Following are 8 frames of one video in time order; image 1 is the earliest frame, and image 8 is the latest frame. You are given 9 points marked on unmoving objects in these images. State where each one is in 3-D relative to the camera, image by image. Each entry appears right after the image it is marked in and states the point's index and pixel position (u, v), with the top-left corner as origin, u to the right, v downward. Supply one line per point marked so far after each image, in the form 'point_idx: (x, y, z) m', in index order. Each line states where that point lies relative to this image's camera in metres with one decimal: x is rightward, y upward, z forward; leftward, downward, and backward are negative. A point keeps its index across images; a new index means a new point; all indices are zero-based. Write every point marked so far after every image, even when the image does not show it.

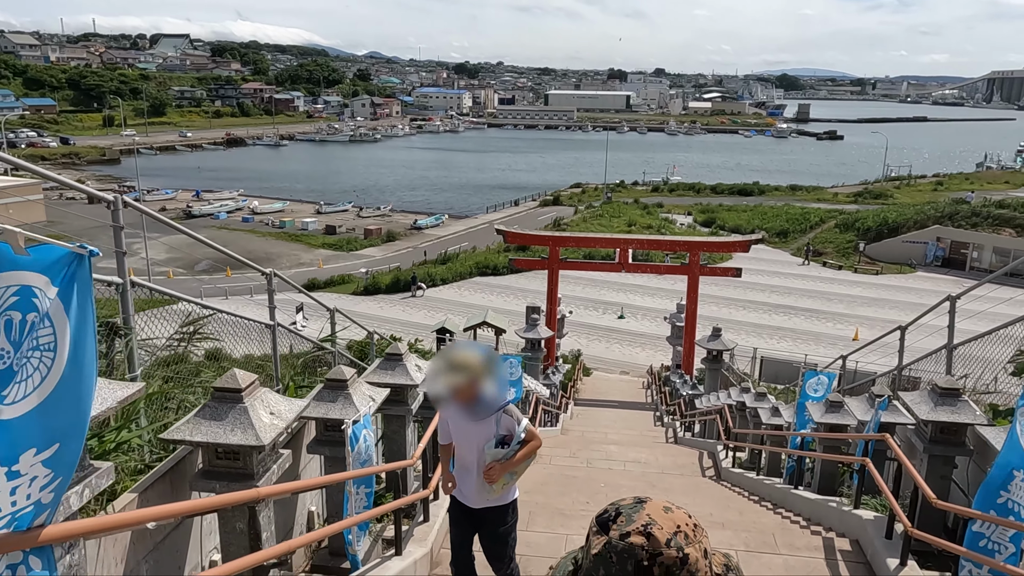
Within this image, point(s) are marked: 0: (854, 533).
0: (+2.2, -1.6, +4.8) m
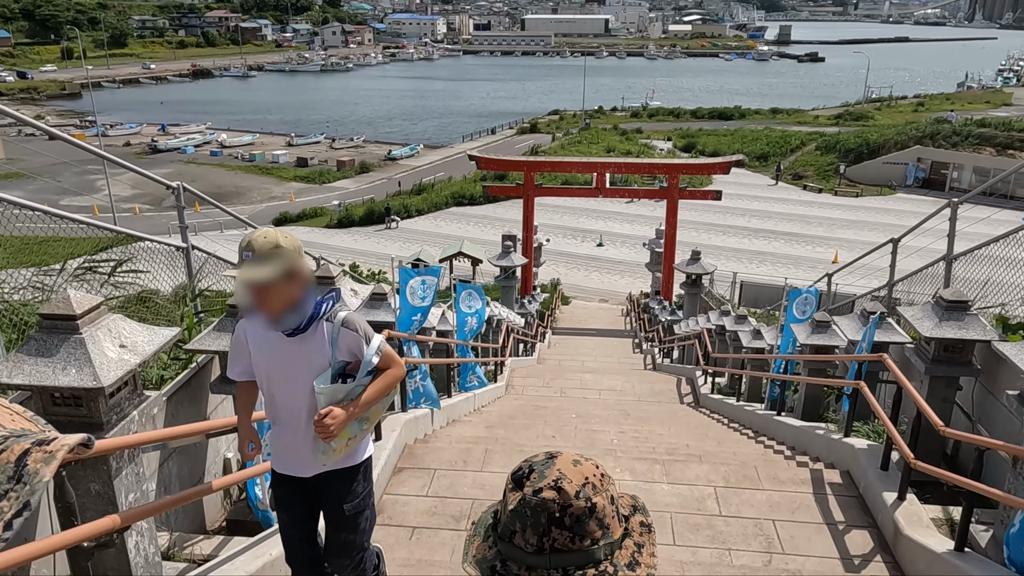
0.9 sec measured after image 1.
0: (+1.9, -1.0, +4.4) m
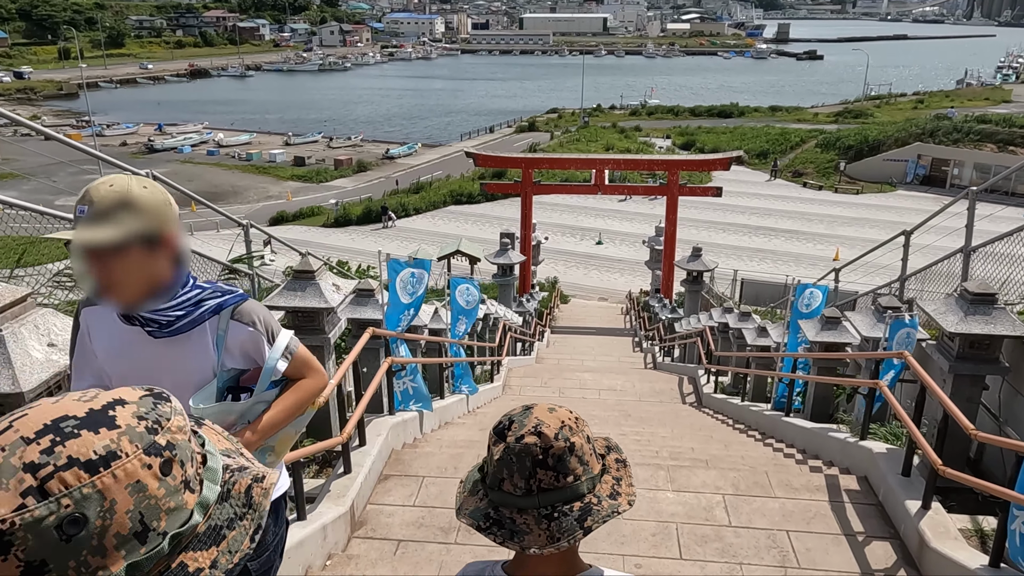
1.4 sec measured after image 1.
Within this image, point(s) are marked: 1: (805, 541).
0: (+1.9, -1.0, +4.1) m
1: (+1.3, -1.1, +3.4) m
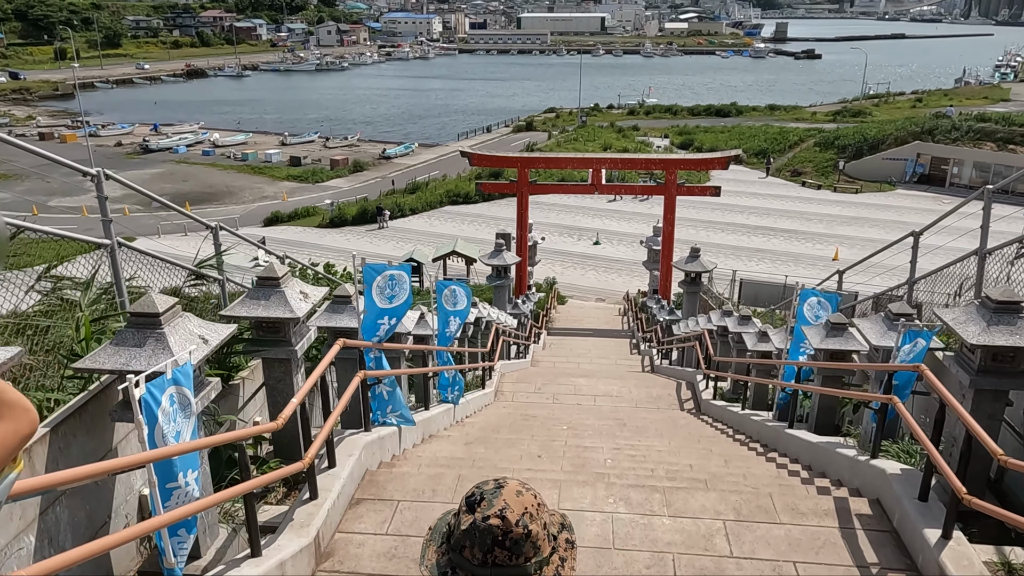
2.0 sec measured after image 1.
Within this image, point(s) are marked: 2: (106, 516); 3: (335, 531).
0: (+1.8, -1.0, +3.8) m
1: (+1.2, -1.2, +3.1) m
2: (-1.5, -0.9, +2.9) m
3: (-0.8, -1.1, +3.4) m
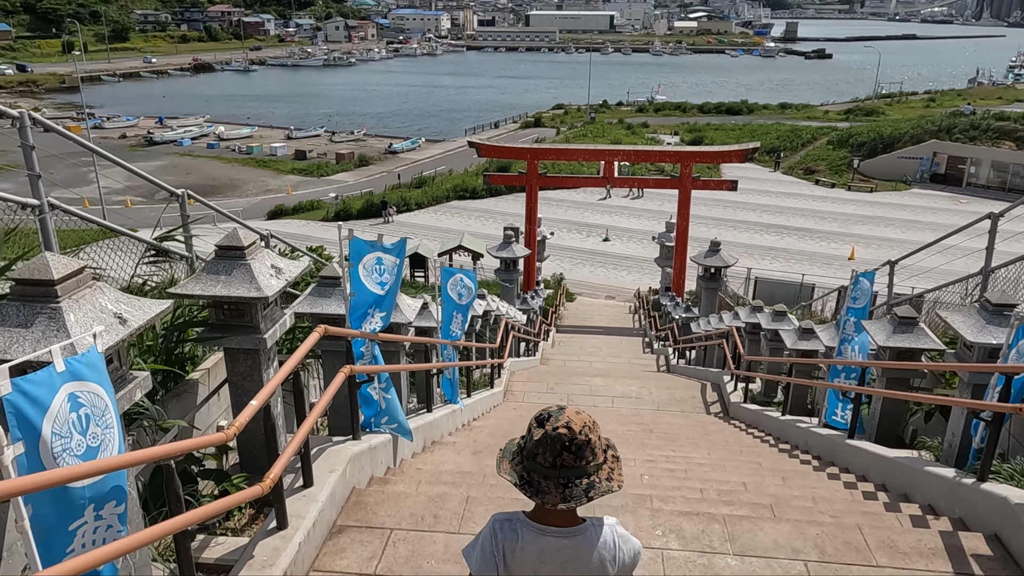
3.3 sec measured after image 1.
0: (+1.9, -0.9, +3.0) m
1: (+1.3, -1.1, +2.4) m
2: (-1.5, -0.8, +2.2) m
3: (-0.7, -1.0, +2.6) m
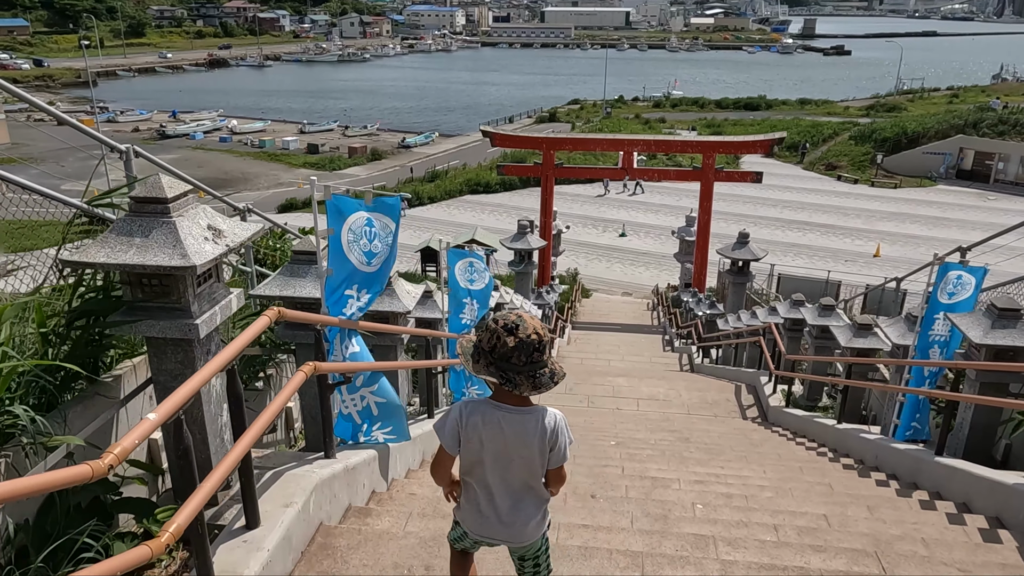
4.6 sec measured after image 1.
0: (+1.9, -0.9, +2.2) m
1: (+1.3, -1.0, +1.5) m
2: (-1.4, -0.7, +1.4) m
3: (-0.7, -0.9, +1.9) m
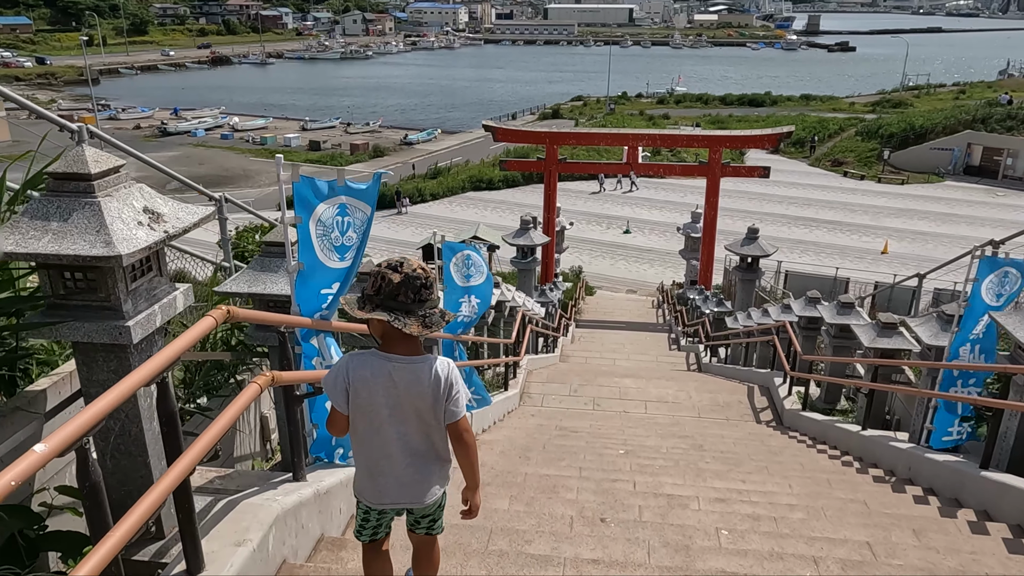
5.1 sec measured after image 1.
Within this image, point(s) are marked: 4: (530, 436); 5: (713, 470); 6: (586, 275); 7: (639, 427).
0: (+1.9, -0.8, +1.8) m
1: (+1.3, -1.0, +1.2) m
2: (-1.4, -0.6, +1.0) m
3: (-0.7, -0.9, +1.5) m
4: (+0.1, -1.0, +5.3) m
5: (+1.1, -1.0, +4.1) m
6: (+1.9, +0.4, +19.9) m
7: (+1.0, -1.1, +6.0) m
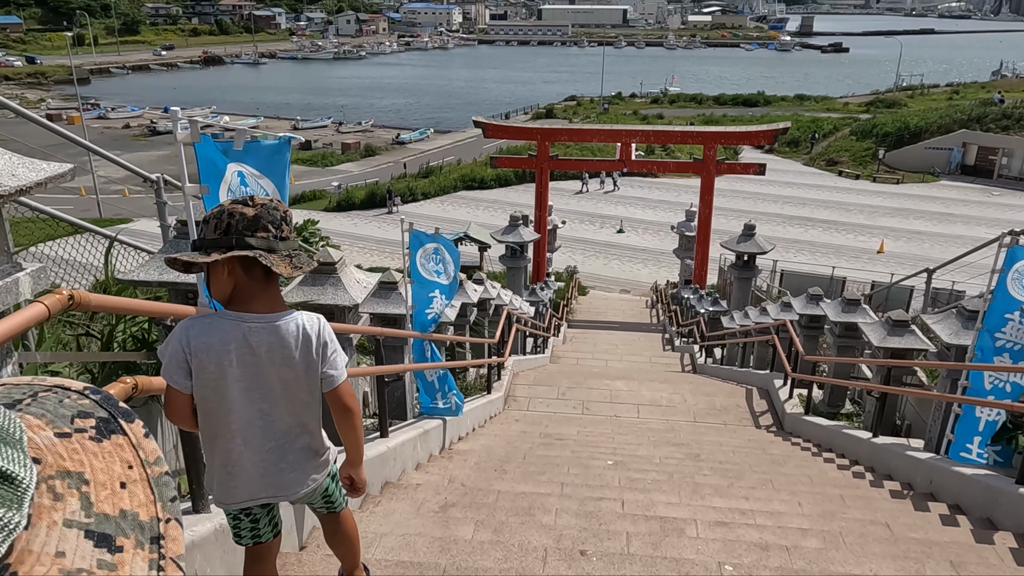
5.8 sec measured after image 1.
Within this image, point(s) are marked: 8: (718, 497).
0: (+1.8, -0.8, +1.4) m
1: (+1.2, -1.0, +0.7) m
2: (-1.5, -0.6, +0.6) m
3: (-0.8, -0.8, +1.0) m
4: (0.0, -1.0, +4.8) m
5: (+0.9, -0.9, +3.6) m
6: (+1.7, +0.4, +19.5) m
7: (+0.9, -1.1, +5.6) m
8: (+0.9, -0.9, +3.4) m
